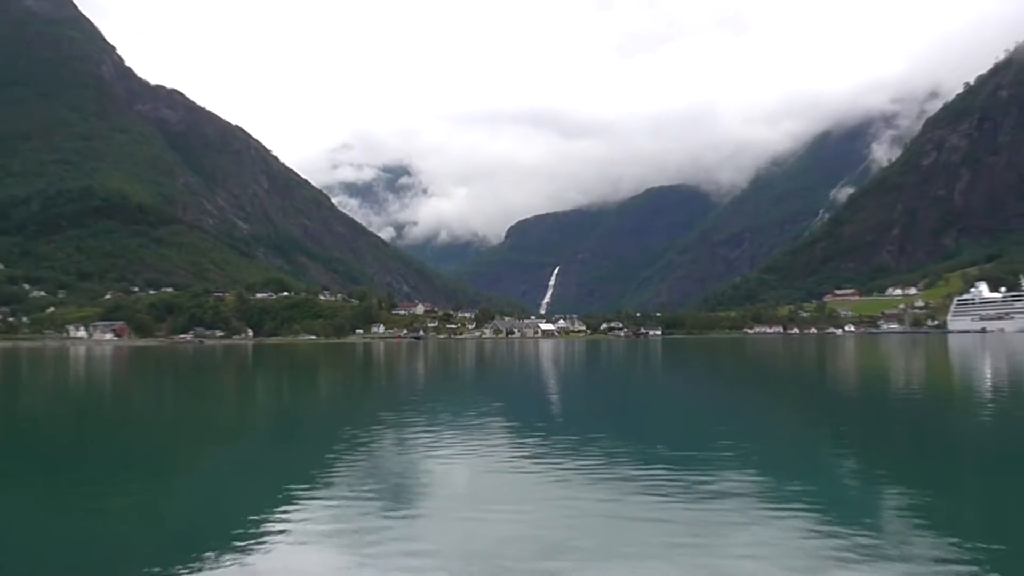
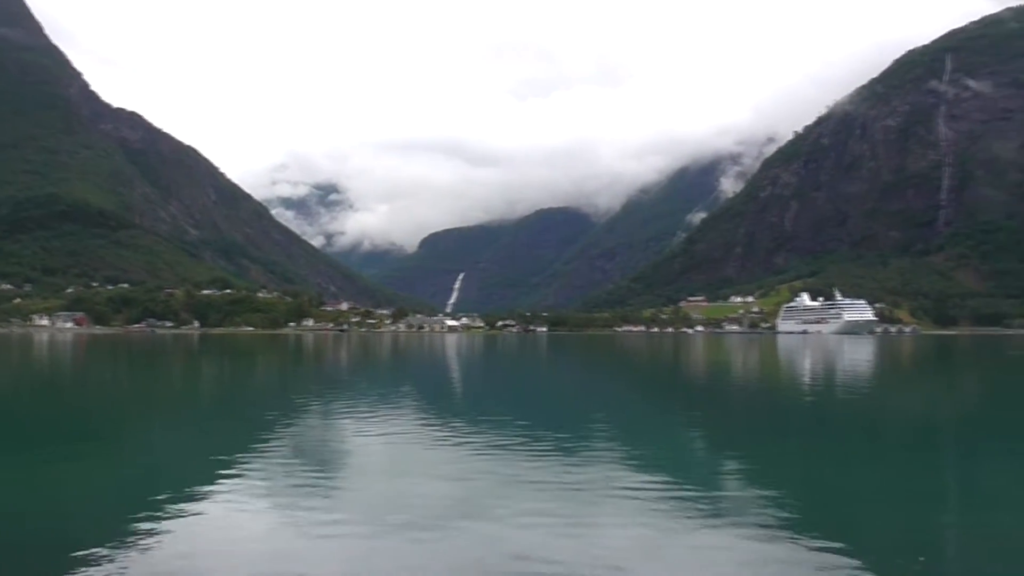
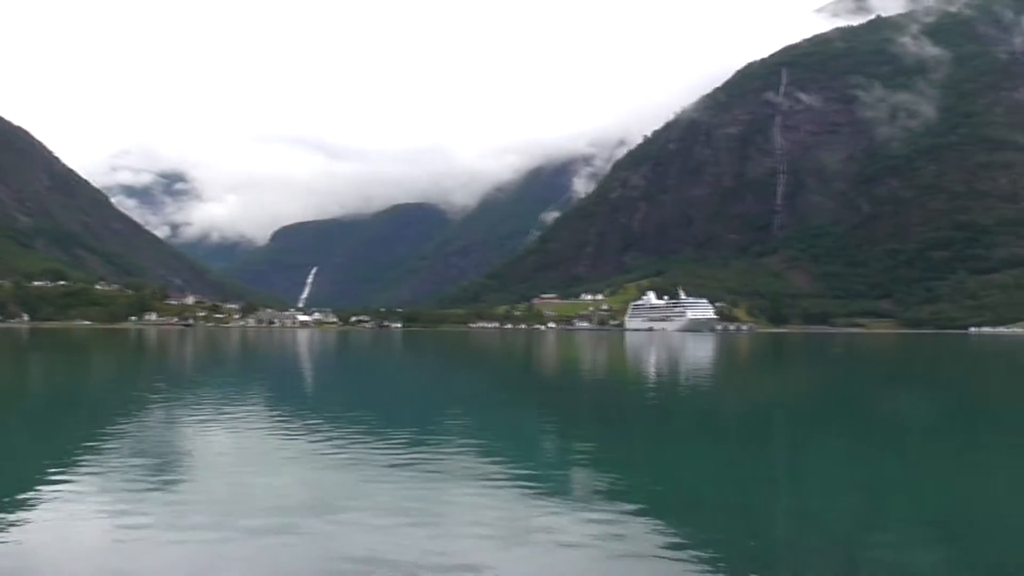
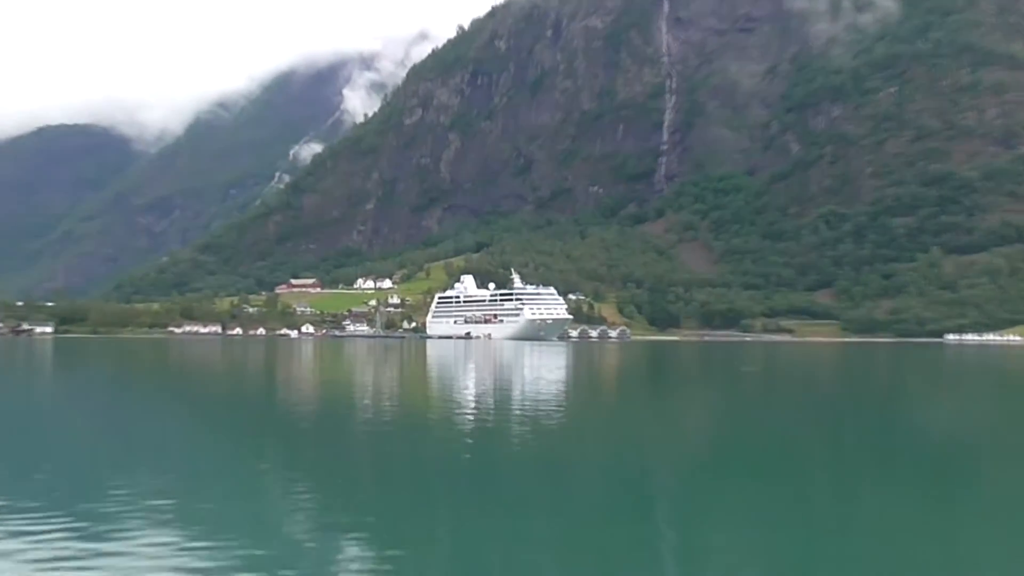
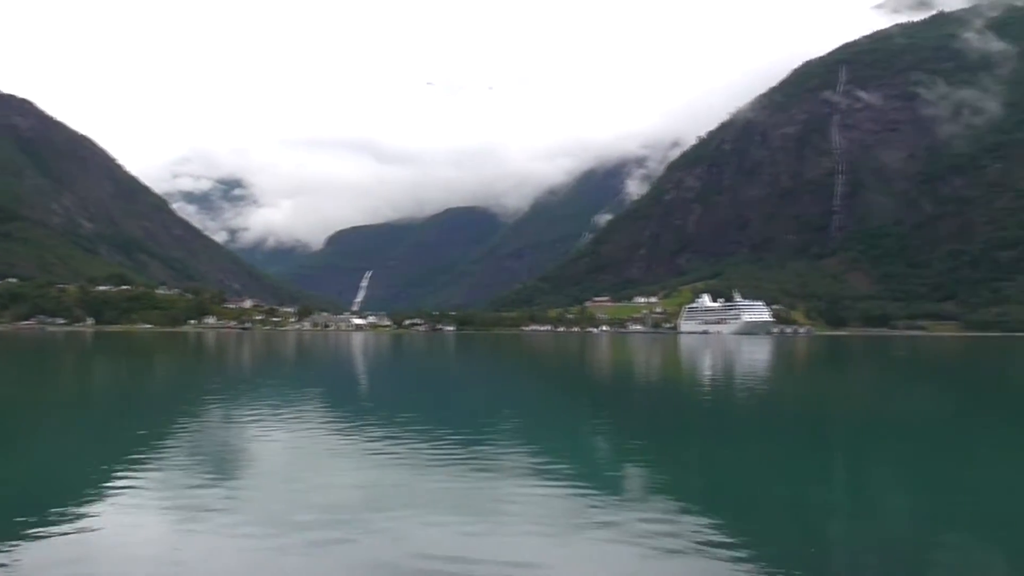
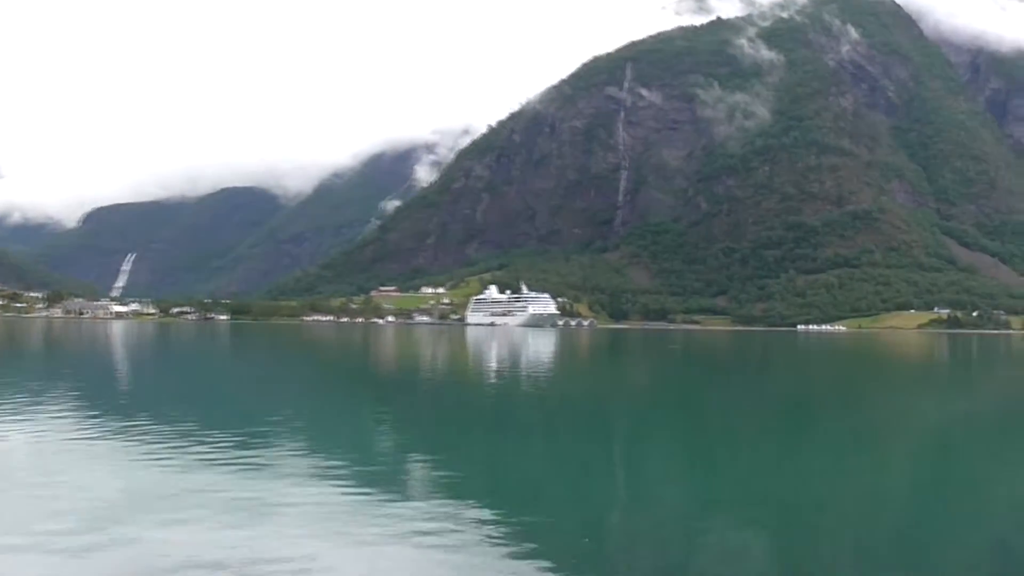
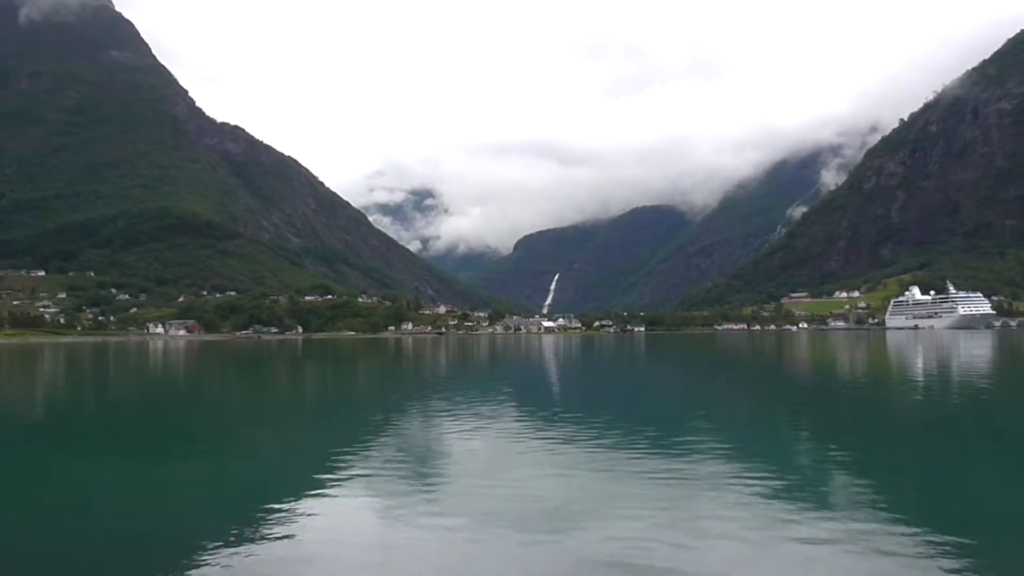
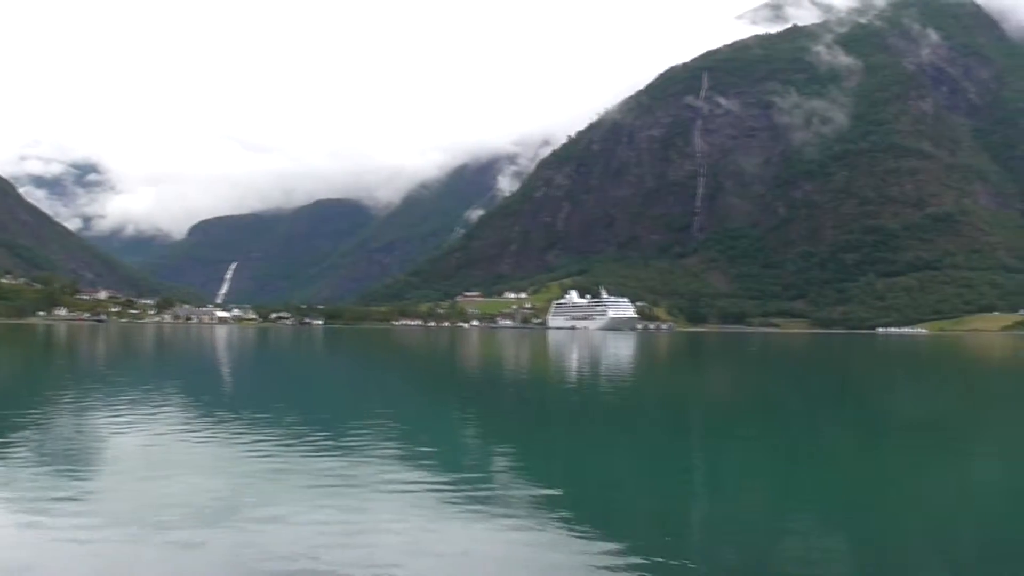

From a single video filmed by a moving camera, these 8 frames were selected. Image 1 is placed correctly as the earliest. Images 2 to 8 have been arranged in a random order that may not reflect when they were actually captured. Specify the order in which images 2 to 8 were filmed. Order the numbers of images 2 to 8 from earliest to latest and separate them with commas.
7, 2, 5, 3, 8, 6, 4
